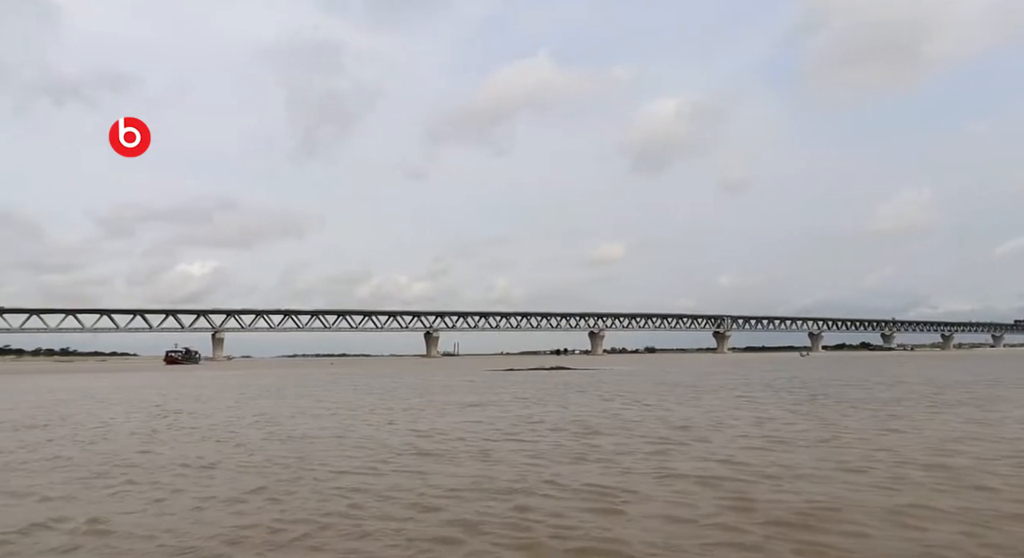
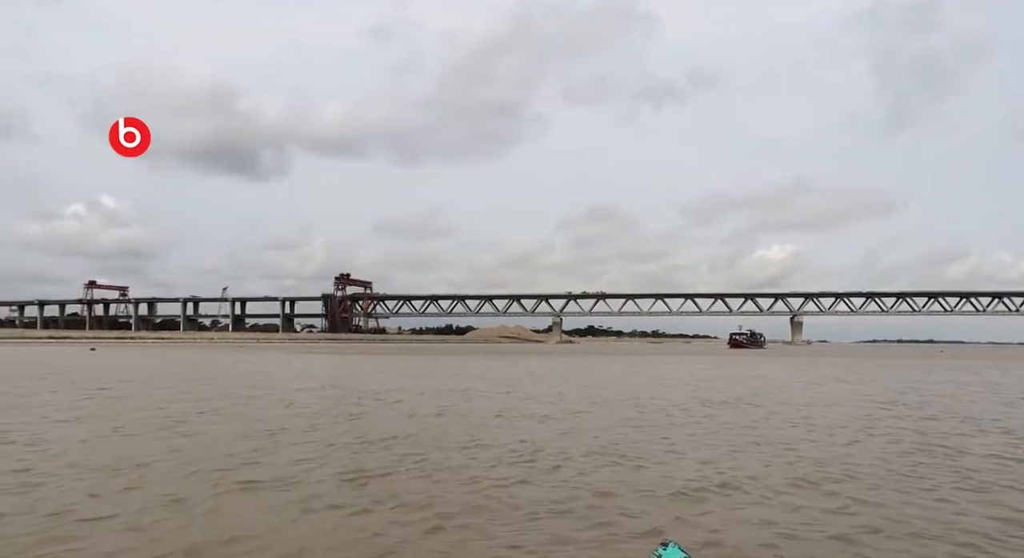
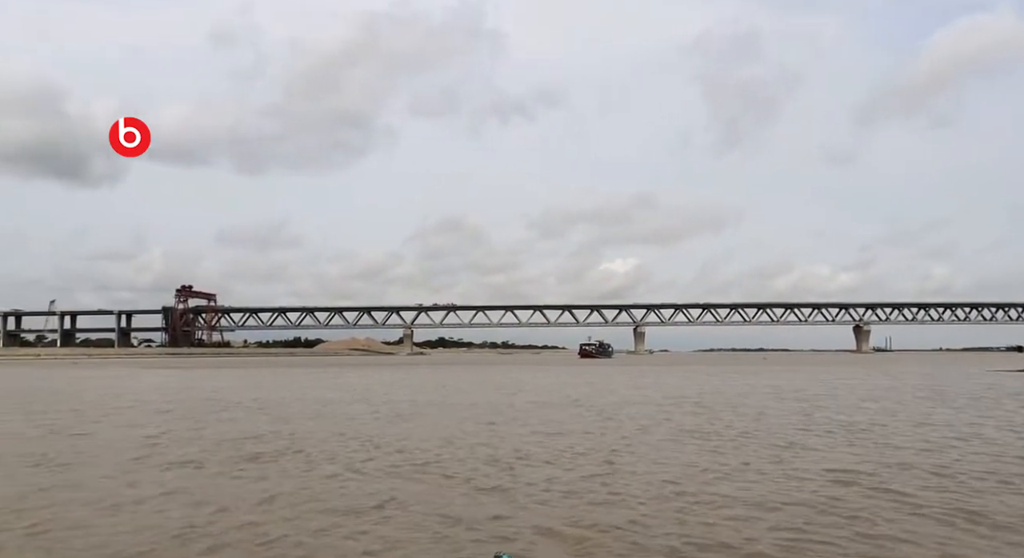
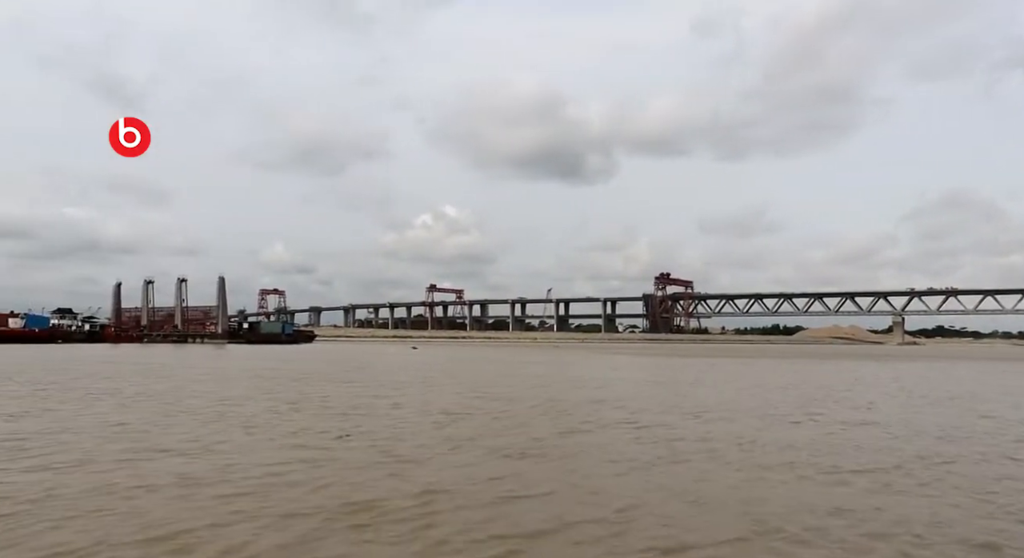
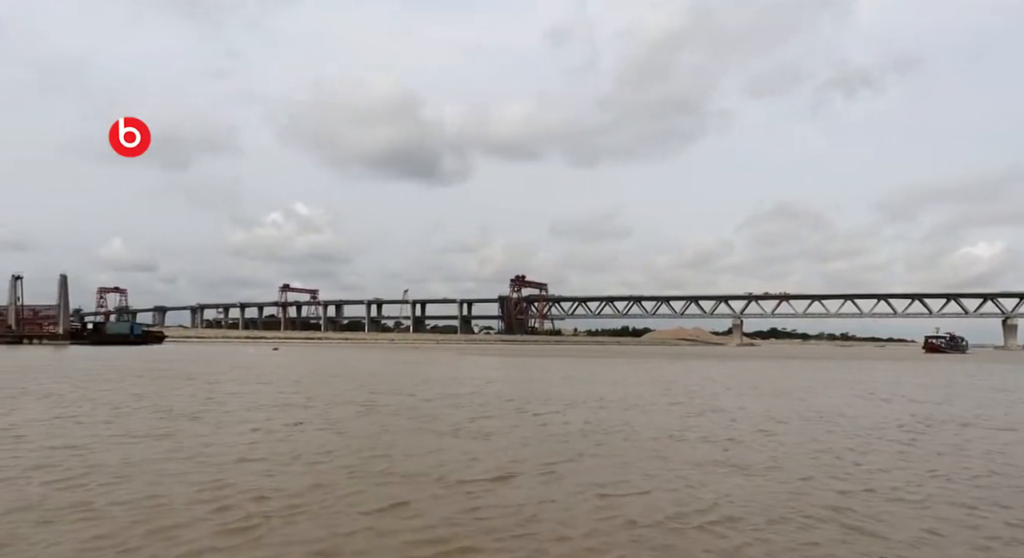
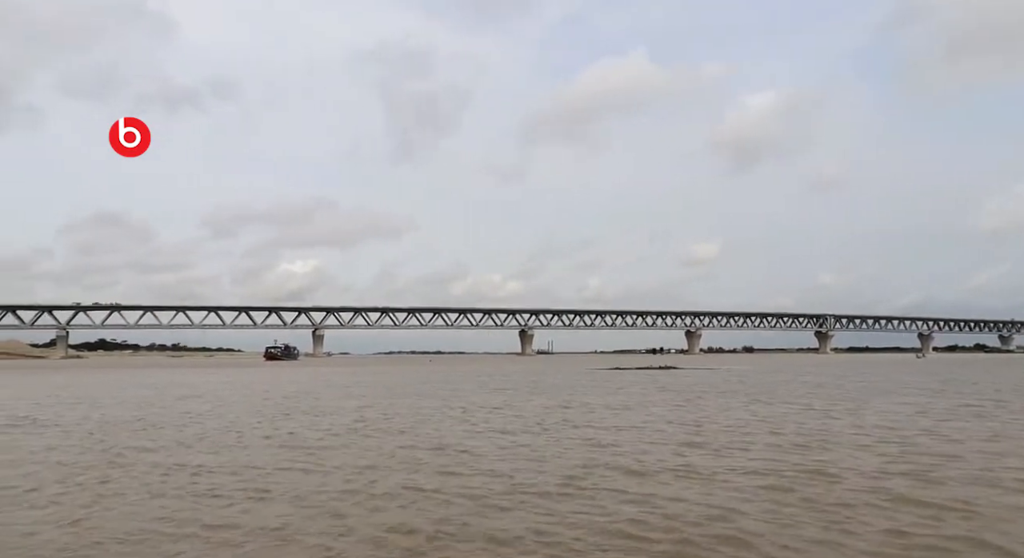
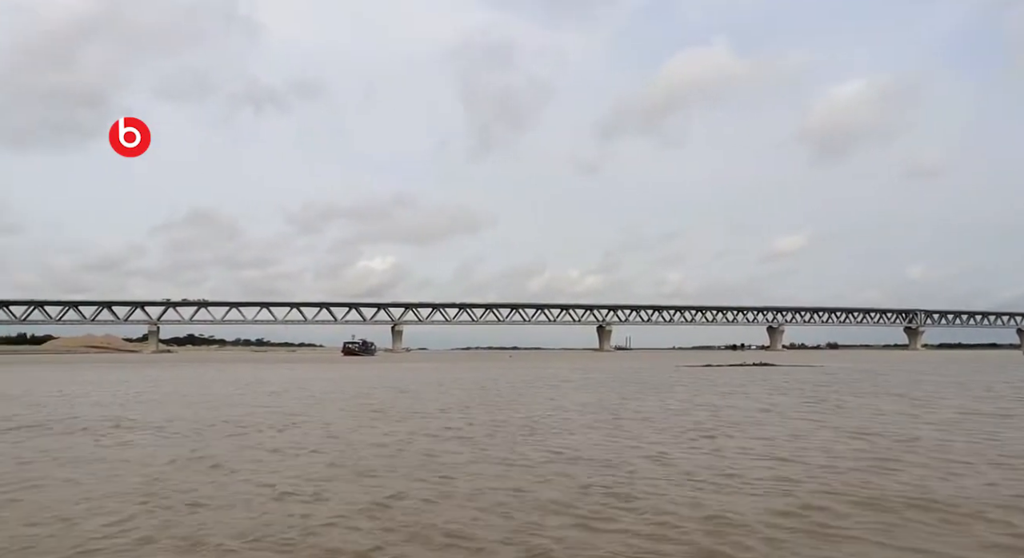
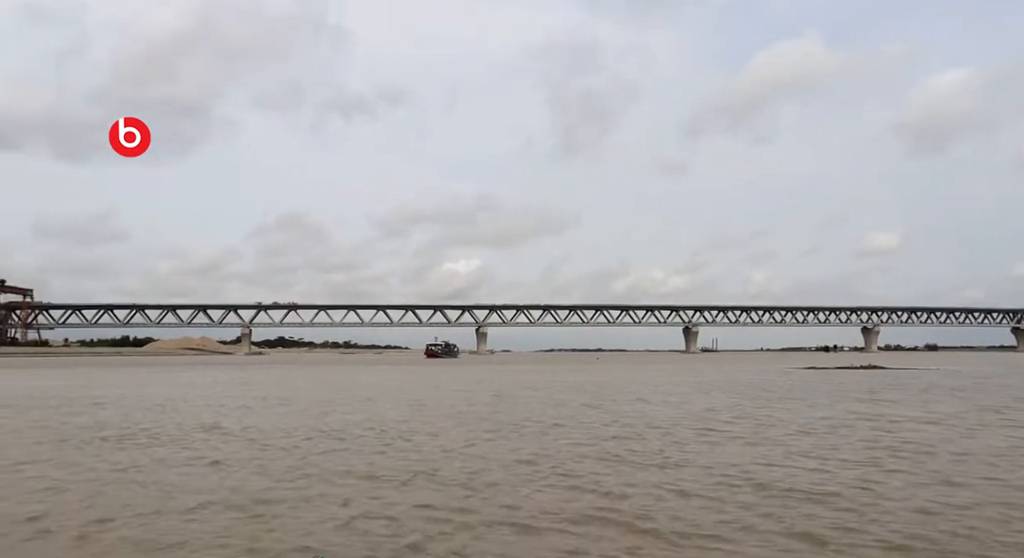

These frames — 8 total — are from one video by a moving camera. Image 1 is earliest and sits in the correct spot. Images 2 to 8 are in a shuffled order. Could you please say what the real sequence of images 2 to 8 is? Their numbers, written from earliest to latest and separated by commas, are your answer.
6, 7, 8, 3, 2, 5, 4
